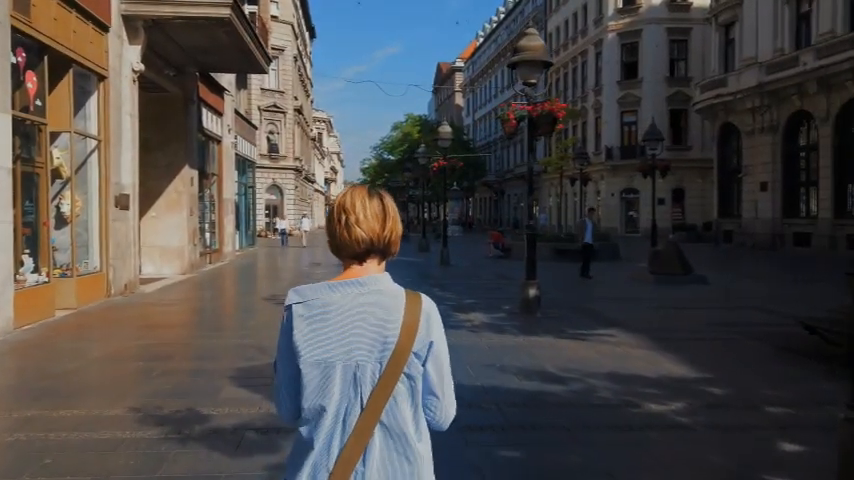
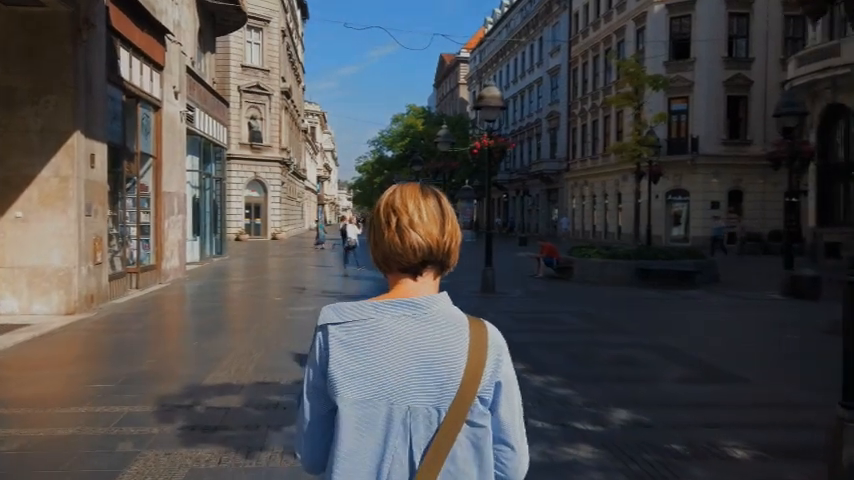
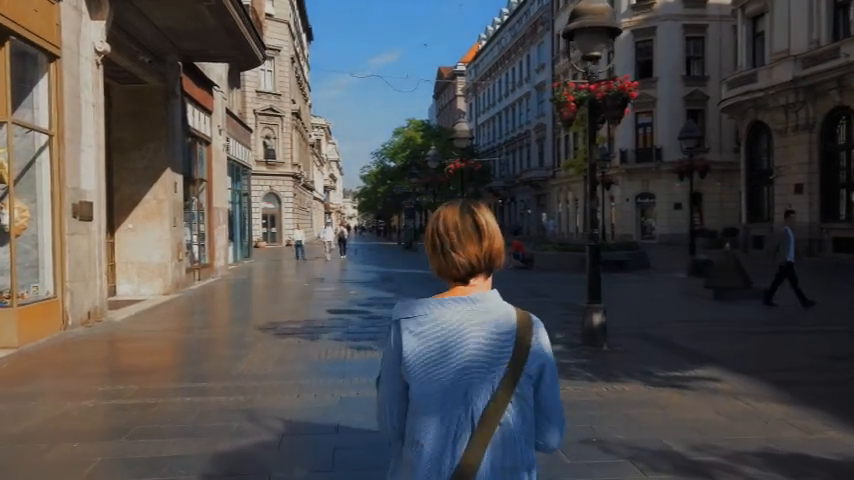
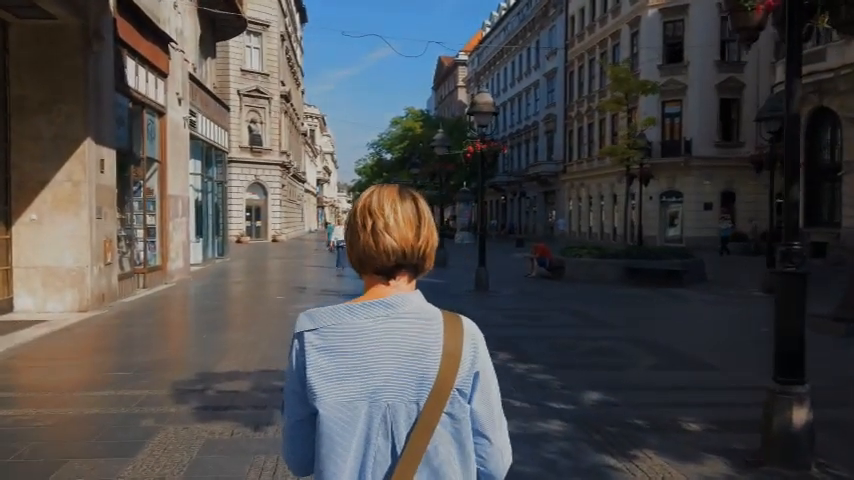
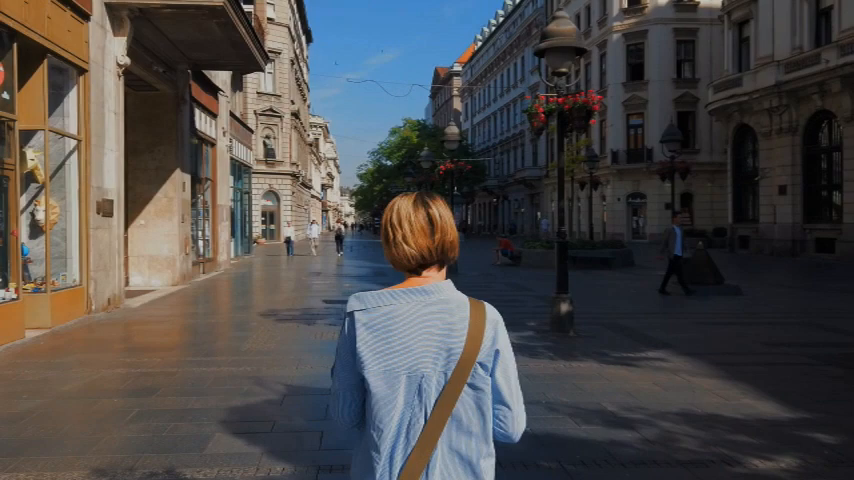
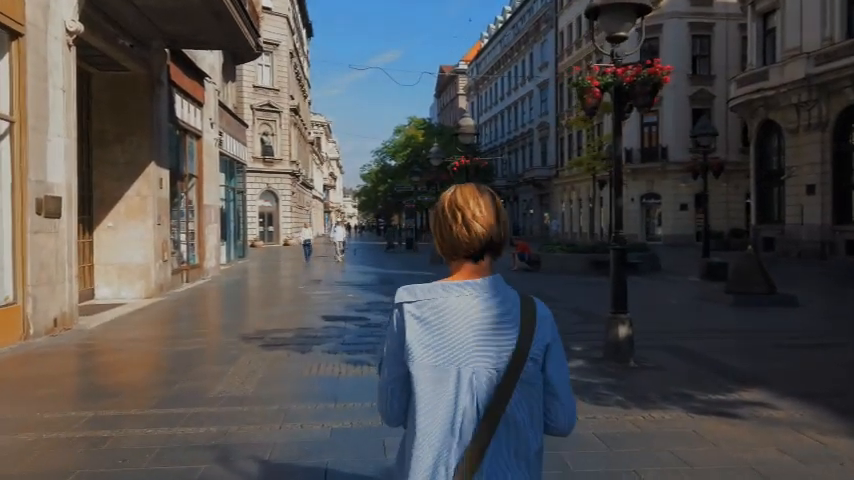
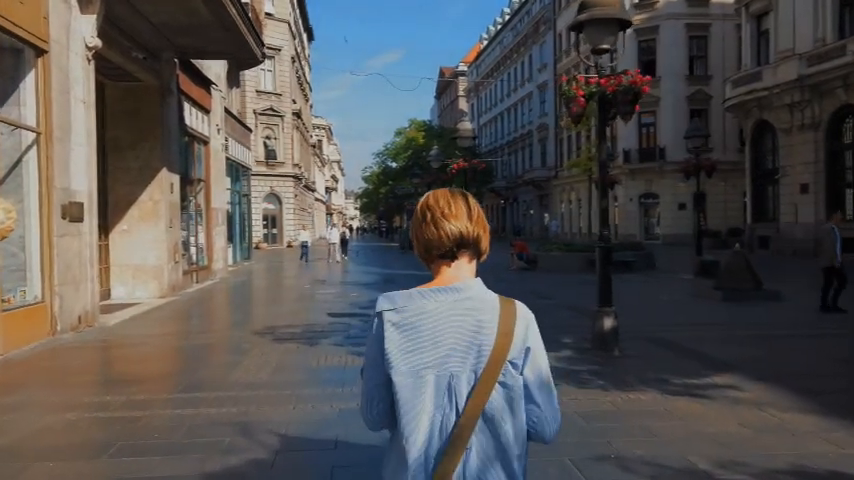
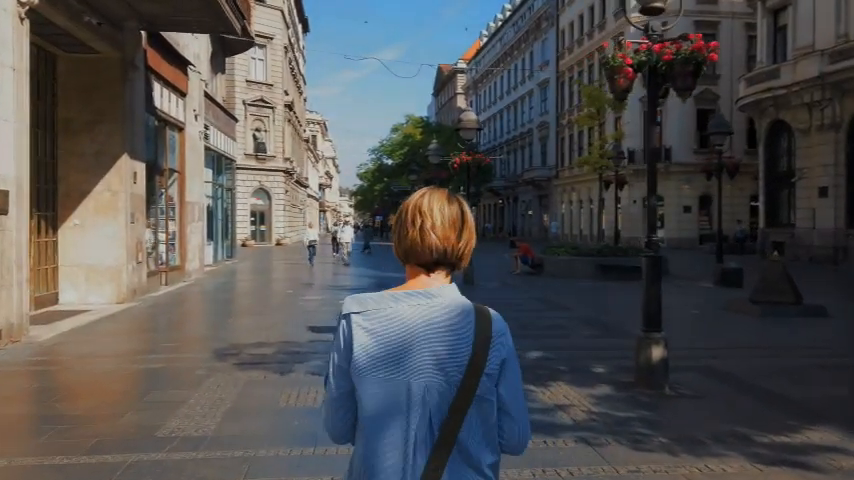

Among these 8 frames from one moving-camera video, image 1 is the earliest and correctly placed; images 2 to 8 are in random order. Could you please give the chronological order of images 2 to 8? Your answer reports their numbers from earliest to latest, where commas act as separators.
5, 3, 7, 6, 8, 4, 2
